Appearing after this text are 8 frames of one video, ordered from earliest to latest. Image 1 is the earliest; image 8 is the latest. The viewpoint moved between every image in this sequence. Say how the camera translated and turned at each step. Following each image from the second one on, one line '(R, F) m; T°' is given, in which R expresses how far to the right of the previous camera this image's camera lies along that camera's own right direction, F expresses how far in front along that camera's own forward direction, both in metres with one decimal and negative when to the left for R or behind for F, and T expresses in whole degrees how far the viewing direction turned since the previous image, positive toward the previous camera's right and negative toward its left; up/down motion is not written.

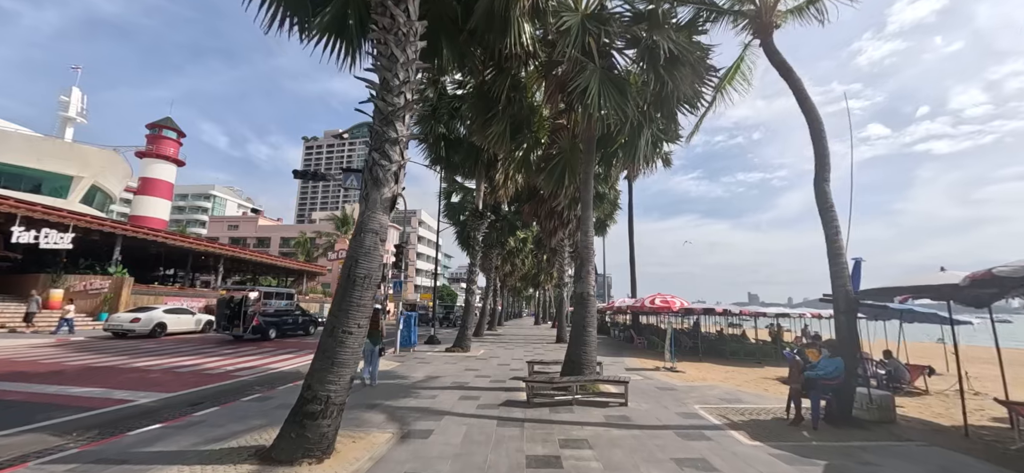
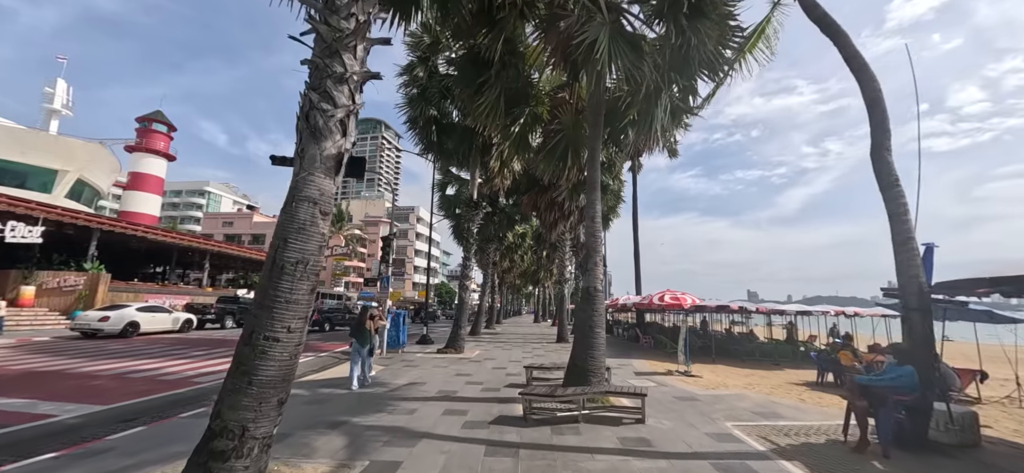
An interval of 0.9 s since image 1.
(+0.1, +1.2) m; 0°
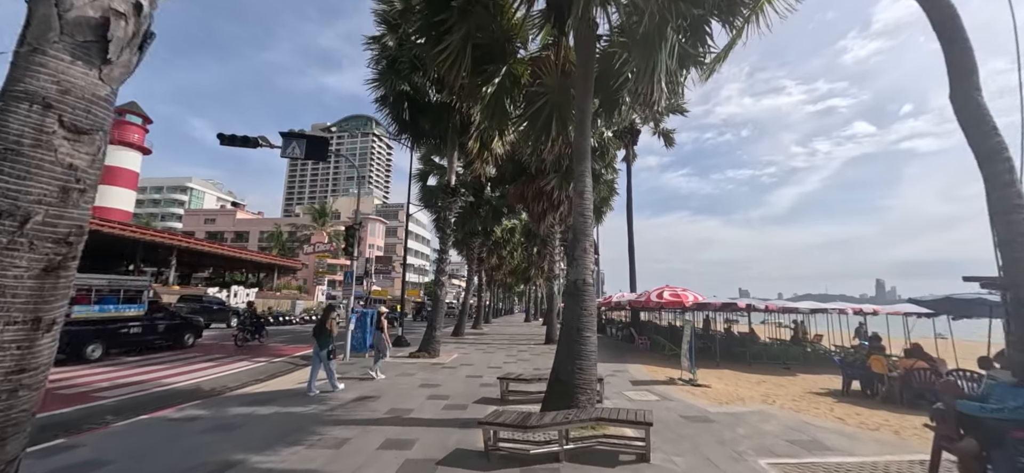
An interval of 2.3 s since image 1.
(+0.4, +1.6) m; +1°
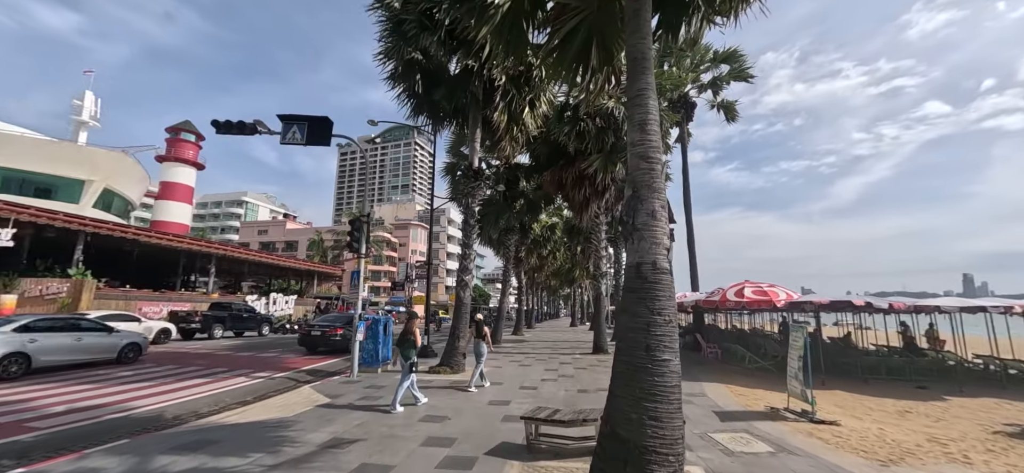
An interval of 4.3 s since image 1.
(+0.2, +2.3) m; -6°
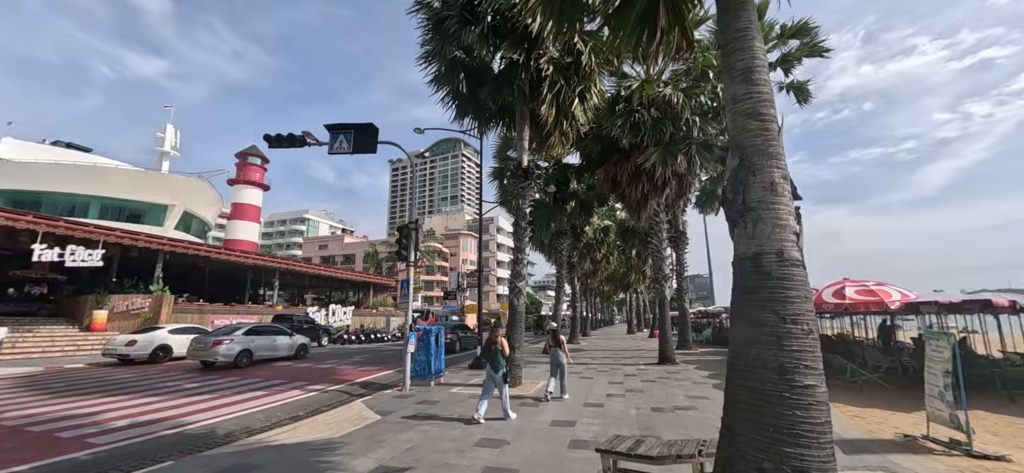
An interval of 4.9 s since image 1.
(-0.2, +0.8) m; -7°
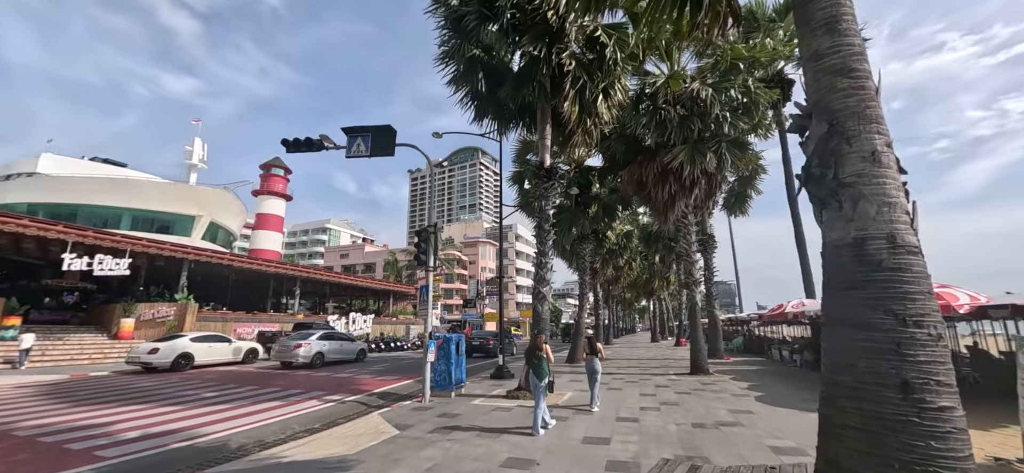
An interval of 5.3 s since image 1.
(-0.1, +0.5) m; -3°
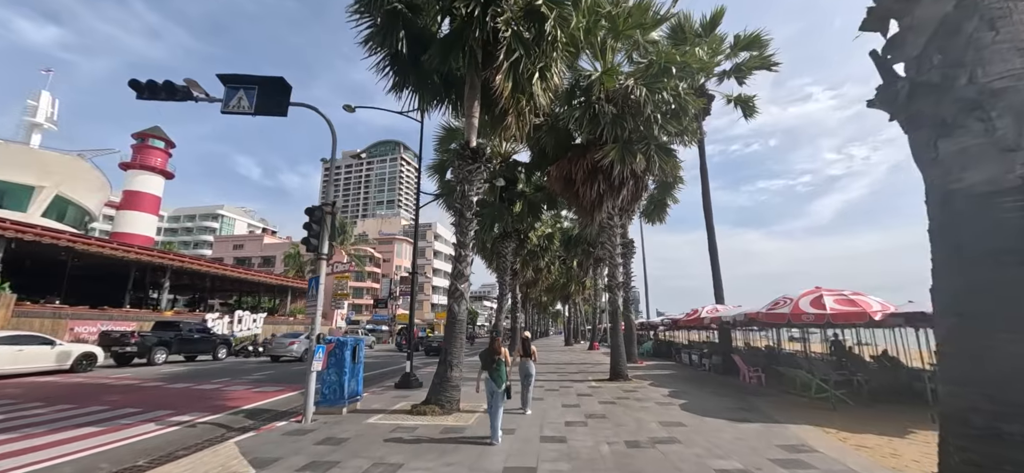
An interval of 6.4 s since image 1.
(+0.1, +1.3) m; +11°
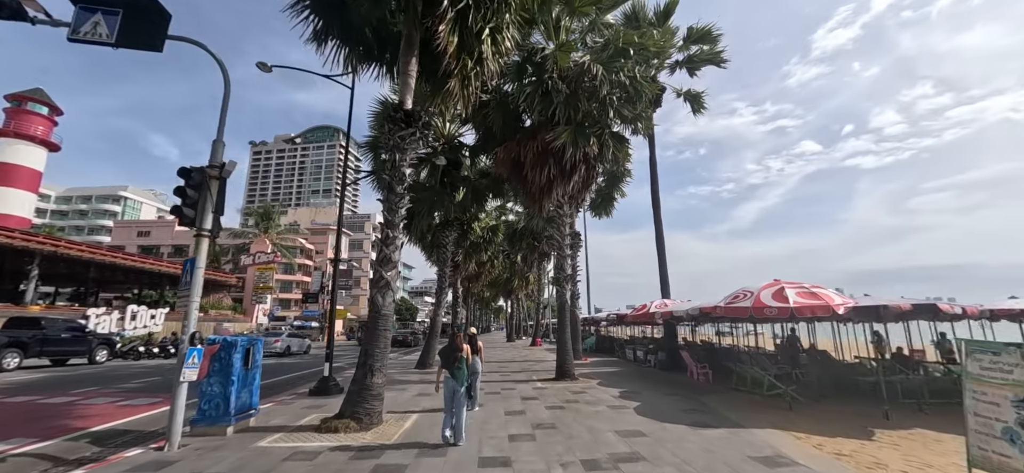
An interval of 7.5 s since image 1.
(+0.1, +1.2) m; +8°
